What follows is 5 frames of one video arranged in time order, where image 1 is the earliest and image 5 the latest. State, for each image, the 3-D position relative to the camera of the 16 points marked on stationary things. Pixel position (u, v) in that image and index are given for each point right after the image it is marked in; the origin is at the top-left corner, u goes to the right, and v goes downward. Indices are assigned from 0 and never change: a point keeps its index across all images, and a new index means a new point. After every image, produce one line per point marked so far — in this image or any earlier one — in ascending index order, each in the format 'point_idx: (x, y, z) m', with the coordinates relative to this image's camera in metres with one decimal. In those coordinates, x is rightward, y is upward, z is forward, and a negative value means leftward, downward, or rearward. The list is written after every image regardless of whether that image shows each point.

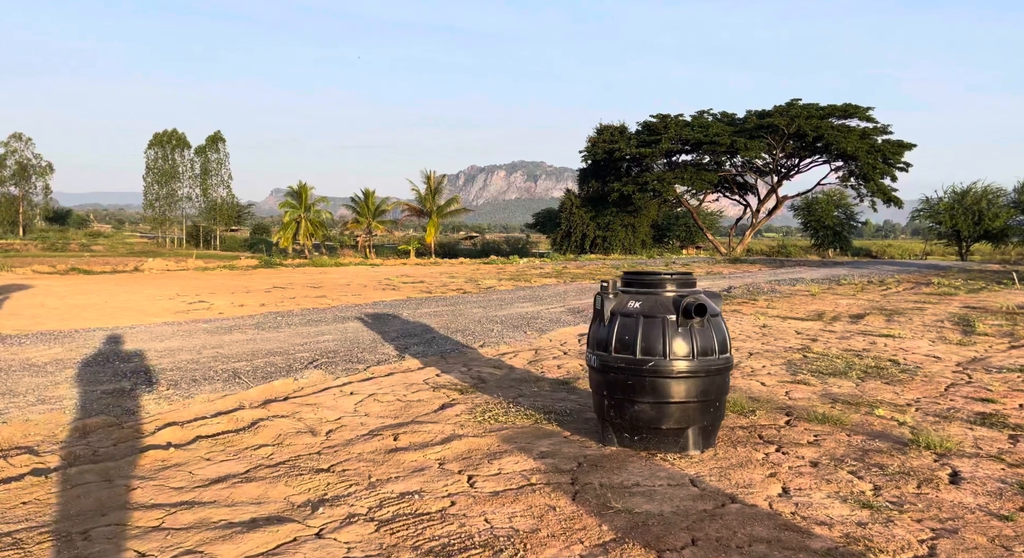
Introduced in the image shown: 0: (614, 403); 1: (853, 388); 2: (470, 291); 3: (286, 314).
0: (+0.7, -0.8, +4.8) m
1: (+3.3, -1.1, +6.9) m
2: (-1.0, -0.3, +17.0) m
3: (-3.7, -0.6, +11.7) m
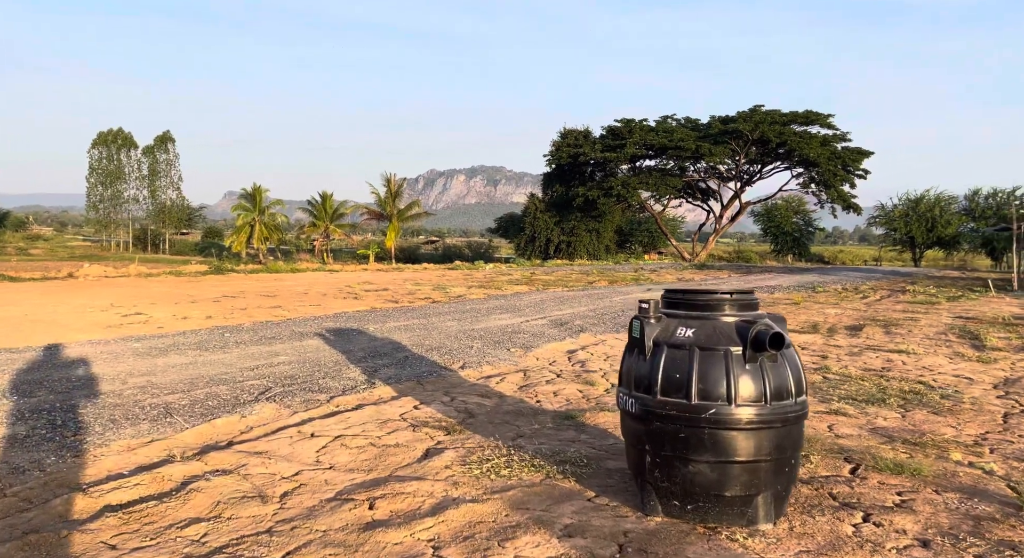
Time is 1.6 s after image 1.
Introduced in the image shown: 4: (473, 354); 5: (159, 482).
0: (+0.8, -0.9, +3.7) m
1: (+3.2, -1.2, +6.0) m
2: (-1.6, -0.5, +15.8) m
3: (-4.1, -0.7, +10.4) m
4: (-0.5, -1.0, +9.1) m
5: (-2.1, -1.2, +4.3) m
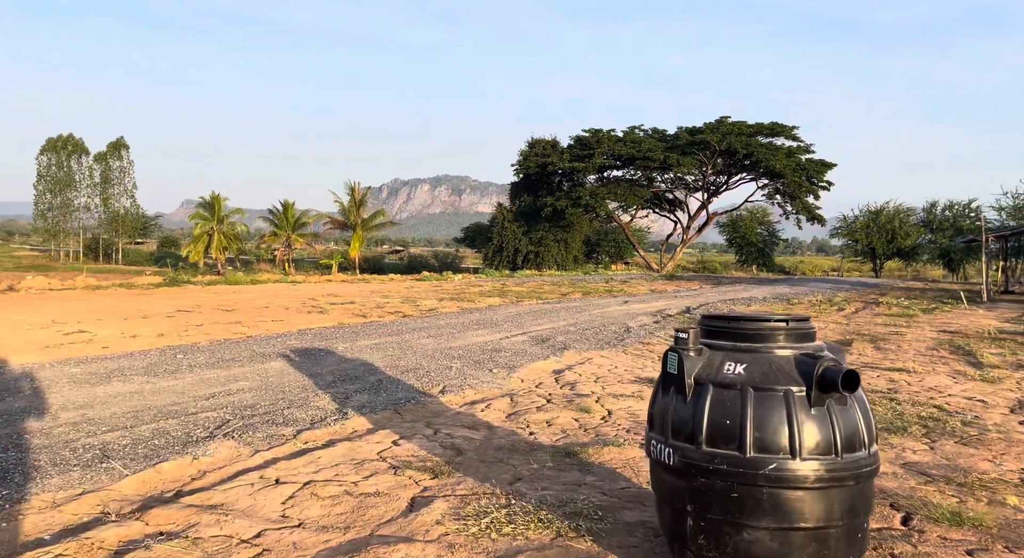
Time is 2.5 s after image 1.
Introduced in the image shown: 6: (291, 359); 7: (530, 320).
0: (+0.8, -1.1, +3.1) m
1: (+3.2, -1.3, +5.4) m
2: (-2.1, -0.8, +15.1) m
3: (-4.3, -0.9, +9.5) m
4: (-0.7, -1.2, +8.4) m
5: (-2.1, -1.3, +3.6) m
6: (-2.7, -1.0, +8.8) m
7: (+0.4, -0.8, +14.1) m
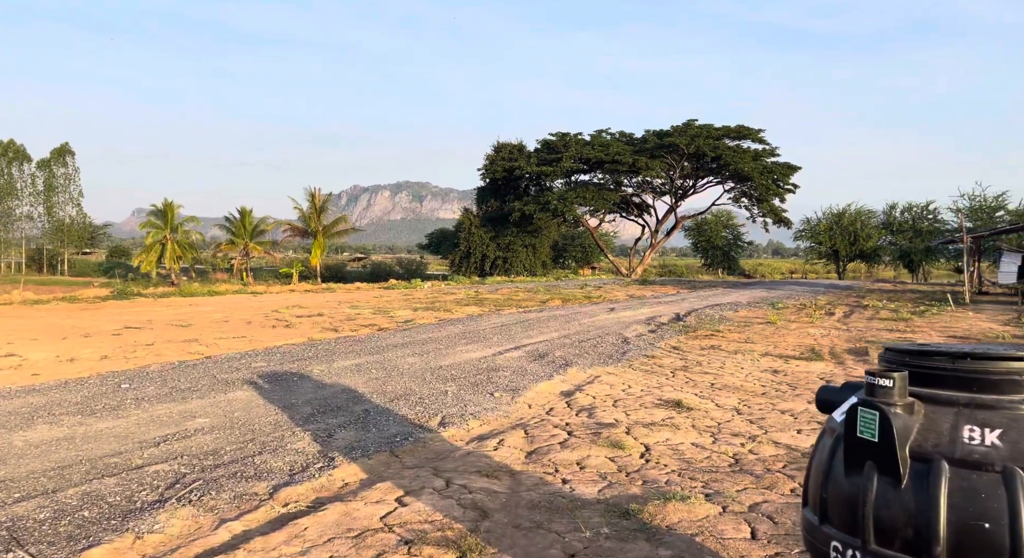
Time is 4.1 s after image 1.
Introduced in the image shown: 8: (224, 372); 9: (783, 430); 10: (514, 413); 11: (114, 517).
0: (+1.2, -1.1, +2.0) m
1: (+3.4, -1.4, +4.5) m
2: (-2.4, -1.0, +13.8) m
3: (-4.3, -1.1, +8.1) m
4: (-0.6, -1.3, +7.2) m
5: (-1.8, -1.4, +2.3) m
6: (-2.6, -1.1, +7.5) m
7: (+0.1, -1.0, +13.0) m
8: (-3.3, -1.1, +8.2) m
9: (+2.4, -1.3, +6.3) m
10: (0.0, -1.3, +7.2) m
11: (-2.3, -1.3, +4.1) m
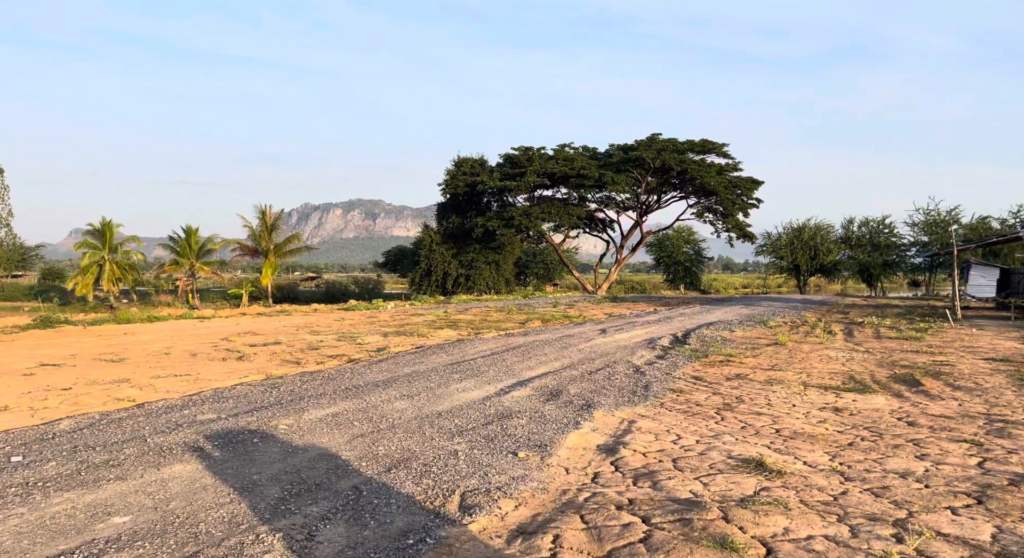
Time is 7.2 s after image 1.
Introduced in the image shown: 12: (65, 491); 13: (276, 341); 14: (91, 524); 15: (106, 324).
0: (+1.8, -1.2, +0.3) m
1: (+3.9, -1.5, +2.9) m
2: (-2.6, -1.4, +11.9) m
3: (-4.1, -1.4, +6.1) m
4: (-0.3, -1.5, +5.4) m
5: (-1.2, -1.5, +0.4) m
6: (-2.4, -1.4, +5.6) m
7: (0.0, -1.3, +11.2) m
8: (-3.1, -1.3, +6.3) m
9: (+2.7, -1.5, +4.7) m
10: (+0.3, -1.5, +5.4) m
11: (-1.8, -1.5, +2.2) m
12: (-2.9, -1.4, +4.7) m
13: (-5.0, -1.3, +15.3) m
14: (-2.4, -1.4, +4.2) m
15: (-11.2, -1.3, +19.9) m
